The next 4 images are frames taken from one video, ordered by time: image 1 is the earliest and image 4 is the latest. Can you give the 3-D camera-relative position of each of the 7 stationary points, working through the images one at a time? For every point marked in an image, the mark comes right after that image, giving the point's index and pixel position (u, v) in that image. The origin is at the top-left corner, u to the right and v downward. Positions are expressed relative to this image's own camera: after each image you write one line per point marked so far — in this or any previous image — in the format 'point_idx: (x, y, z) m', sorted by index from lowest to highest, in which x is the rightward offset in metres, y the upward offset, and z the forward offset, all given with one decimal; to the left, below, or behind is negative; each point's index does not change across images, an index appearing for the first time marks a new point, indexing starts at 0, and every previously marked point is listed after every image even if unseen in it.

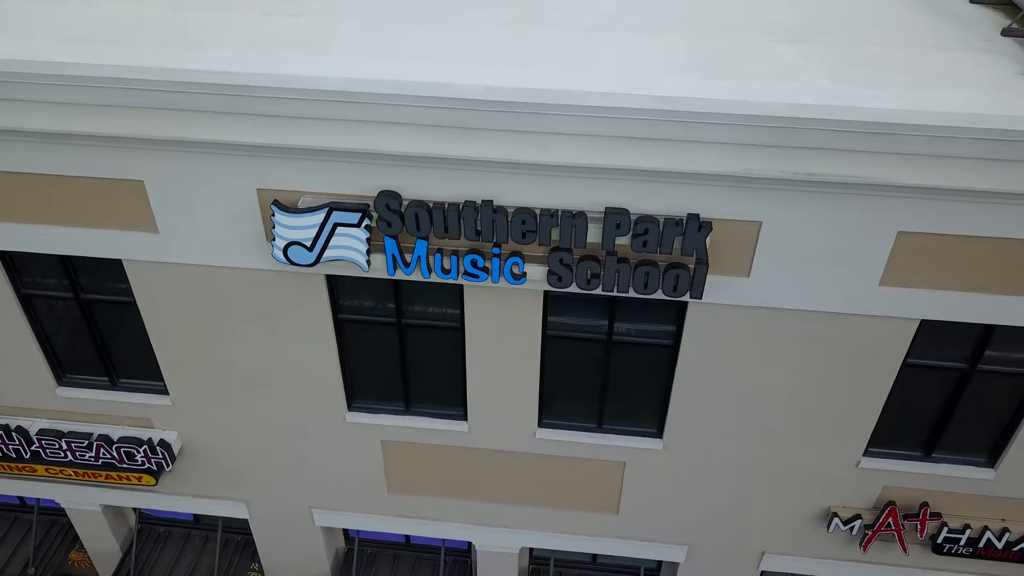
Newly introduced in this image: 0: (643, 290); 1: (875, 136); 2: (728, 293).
0: (+1.5, 0.0, +8.5) m
1: (+3.8, +1.6, +7.4) m
2: (+2.7, -0.1, +8.8) m
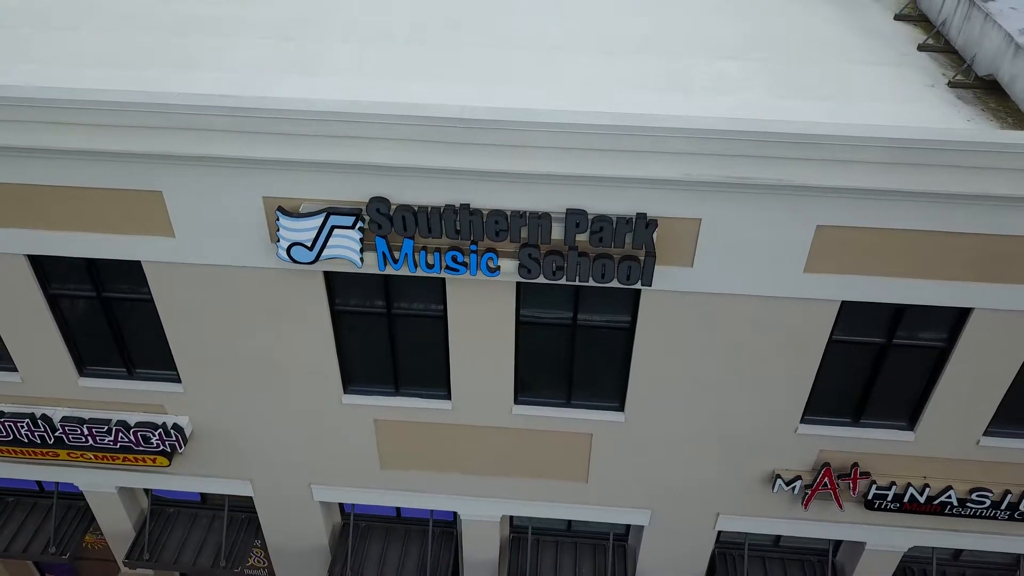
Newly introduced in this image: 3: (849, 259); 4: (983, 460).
0: (+1.2, +0.1, +9.8) m
1: (+3.5, +1.7, +8.8) m
2: (+2.3, +0.1, +10.1) m
3: (+4.6, +0.4, +9.8) m
4: (+7.6, -2.8, +11.6) m
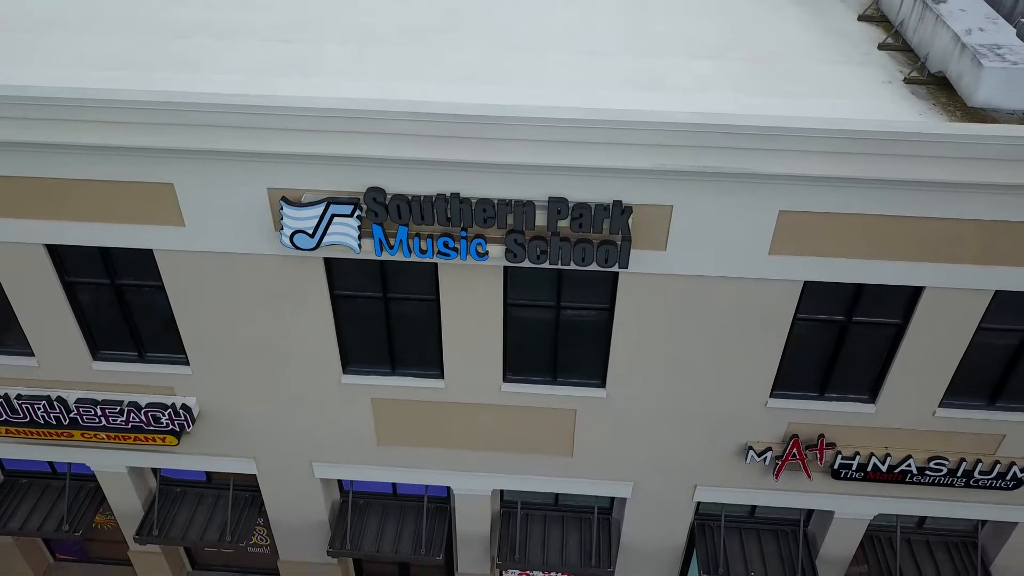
0: (+1.0, +0.4, +10.6) m
1: (+3.3, +2.0, +9.6) m
2: (+2.1, +0.4, +11.0) m
3: (+4.4, +0.7, +10.7) m
4: (+7.4, -2.5, +12.5) m
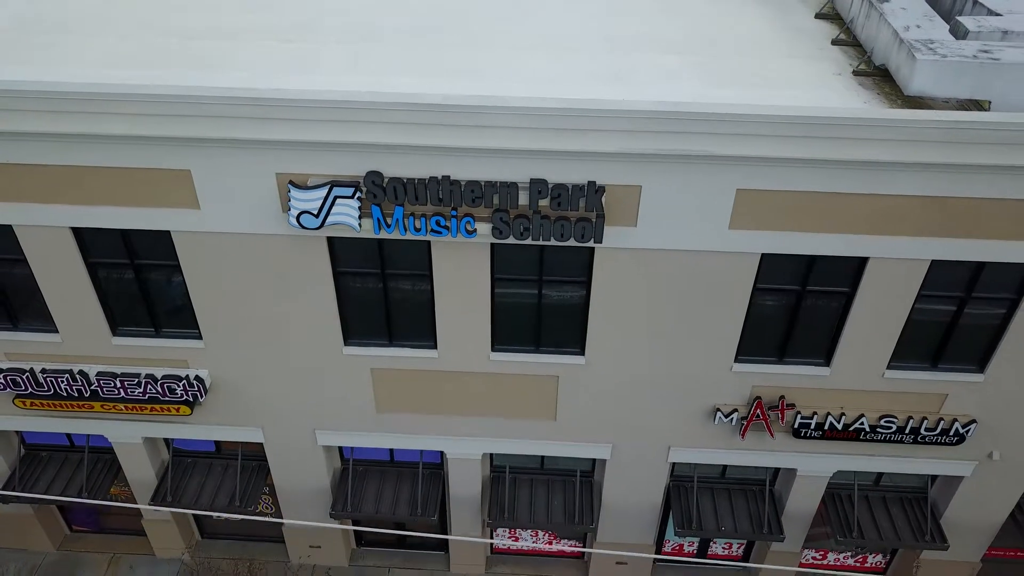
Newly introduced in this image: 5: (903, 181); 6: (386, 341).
0: (+0.8, +0.8, +11.7) m
1: (+3.0, +2.5, +10.8) m
2: (+1.9, +0.8, +12.1) m
3: (+4.2, +1.2, +11.9) m
4: (+7.2, -2.0, +13.8) m
5: (+6.2, +1.7, +11.4) m
6: (-2.4, -1.0, +13.9) m
